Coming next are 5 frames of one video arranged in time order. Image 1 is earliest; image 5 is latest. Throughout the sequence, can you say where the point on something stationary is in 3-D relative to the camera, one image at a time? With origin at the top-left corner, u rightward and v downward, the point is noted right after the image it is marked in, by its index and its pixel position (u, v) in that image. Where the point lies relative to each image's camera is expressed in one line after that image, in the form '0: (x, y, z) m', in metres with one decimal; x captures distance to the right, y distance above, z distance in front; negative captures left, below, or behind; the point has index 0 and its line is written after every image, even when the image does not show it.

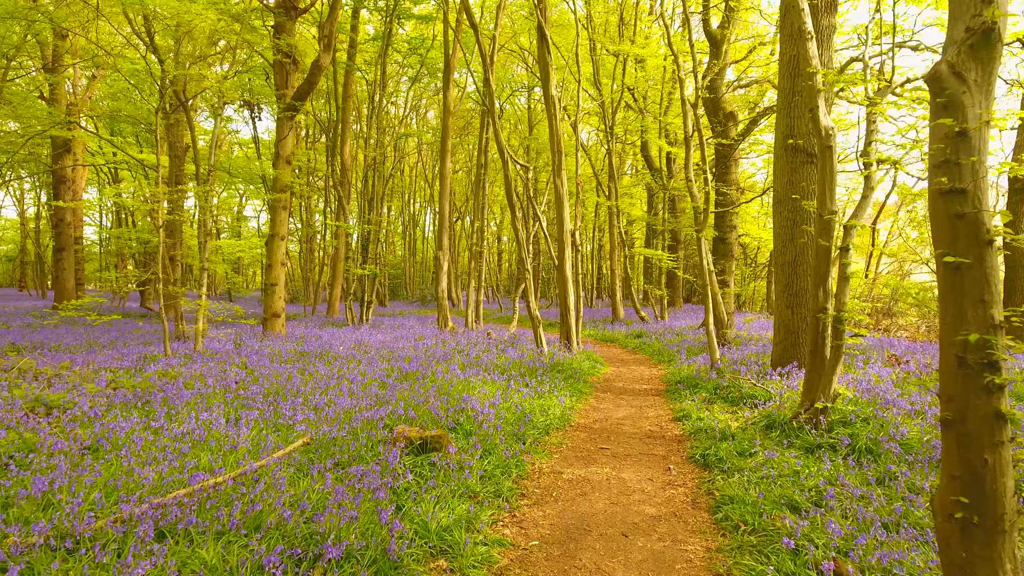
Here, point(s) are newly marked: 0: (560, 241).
0: (+0.6, +0.6, +8.2) m
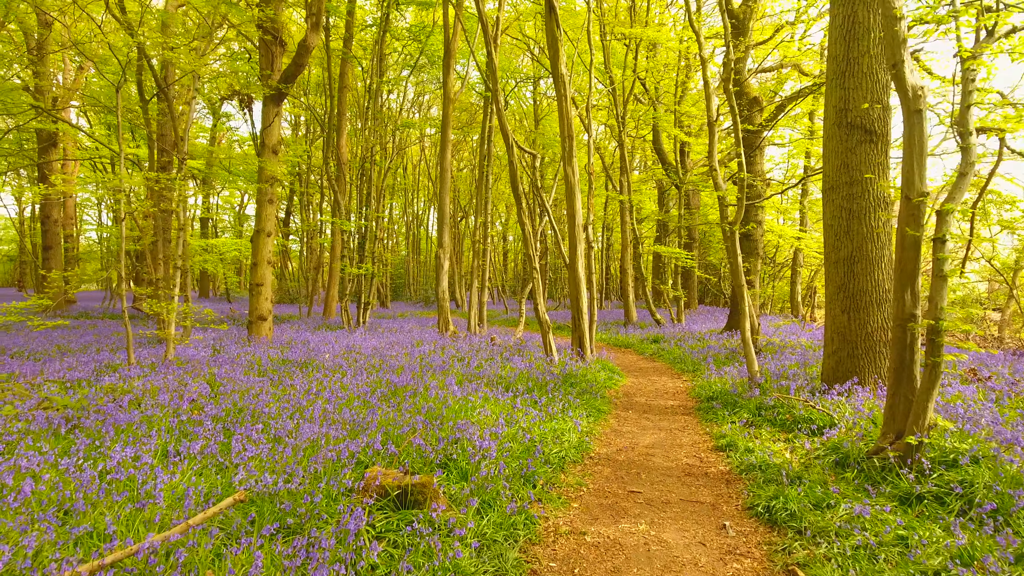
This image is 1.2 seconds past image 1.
0: (+0.7, +0.6, +7.3) m
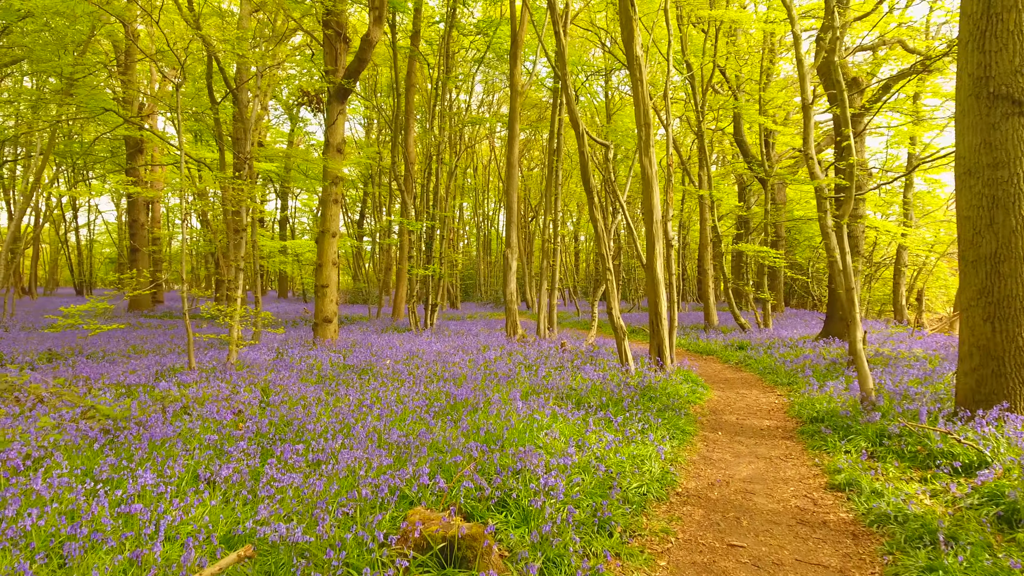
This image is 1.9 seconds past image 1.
0: (+1.4, +0.6, +6.7) m
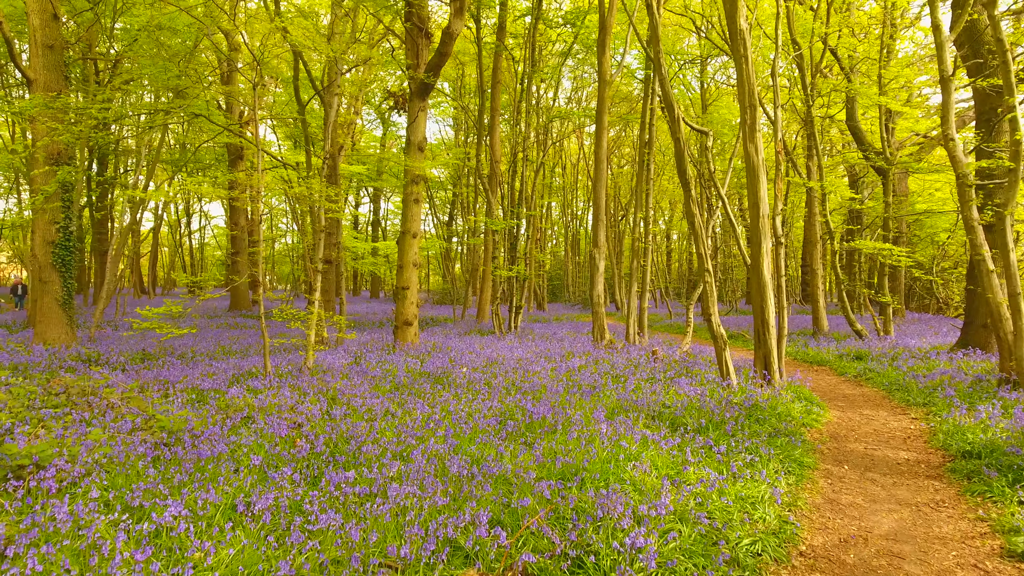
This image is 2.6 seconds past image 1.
0: (+2.2, +0.5, +5.9) m
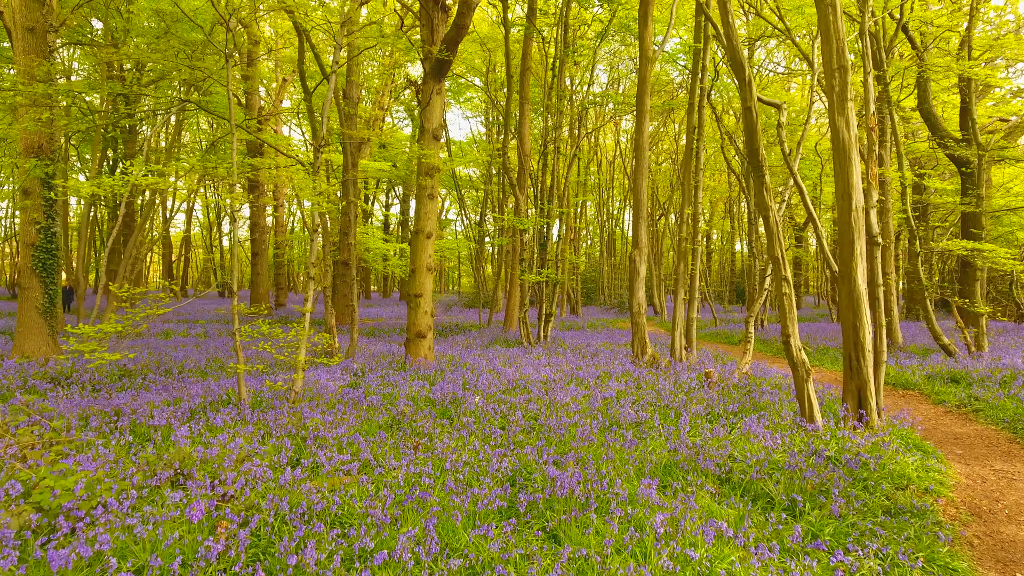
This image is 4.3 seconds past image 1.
0: (+2.4, +0.4, +4.6) m
